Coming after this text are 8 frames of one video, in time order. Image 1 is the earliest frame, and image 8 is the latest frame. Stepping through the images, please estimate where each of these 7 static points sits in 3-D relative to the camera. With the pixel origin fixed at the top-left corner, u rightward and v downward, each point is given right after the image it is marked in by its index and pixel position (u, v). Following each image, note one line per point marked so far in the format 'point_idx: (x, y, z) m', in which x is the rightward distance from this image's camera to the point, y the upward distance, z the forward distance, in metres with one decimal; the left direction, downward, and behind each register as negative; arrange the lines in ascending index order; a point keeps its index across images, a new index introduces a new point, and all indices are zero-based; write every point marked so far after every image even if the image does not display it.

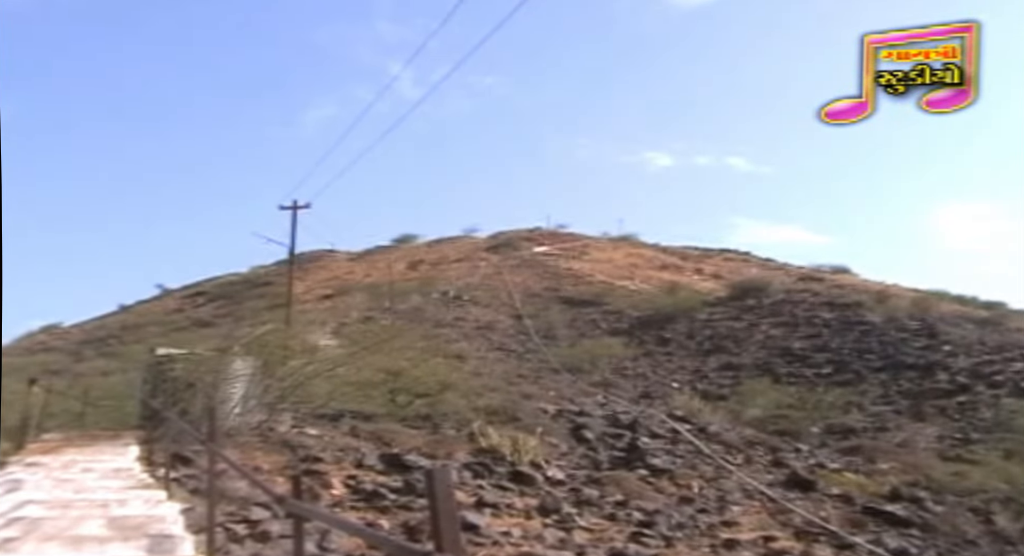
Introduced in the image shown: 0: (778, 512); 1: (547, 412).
0: (+3.8, -3.3, +12.3) m
1: (+0.6, -2.2, +14.4) m
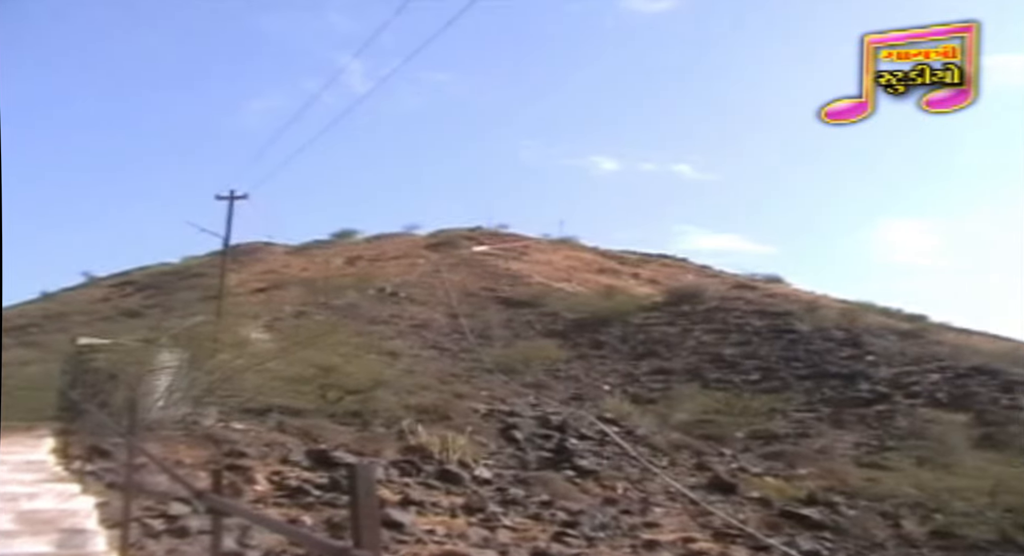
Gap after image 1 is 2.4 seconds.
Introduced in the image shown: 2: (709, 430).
0: (+2.7, -3.4, +12.6) m
1: (-0.5, -2.2, +14.5) m
2: (+3.0, -2.3, +13.4) m
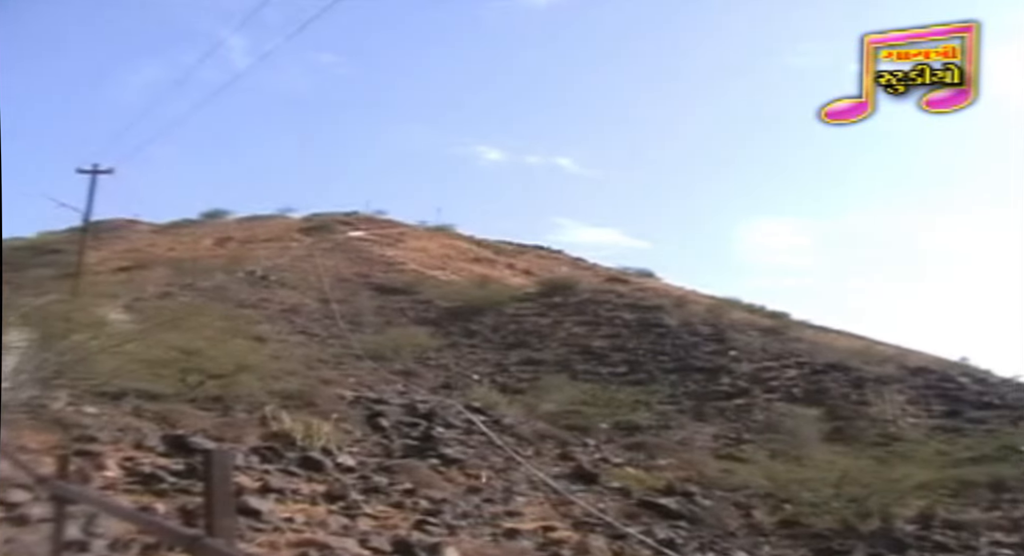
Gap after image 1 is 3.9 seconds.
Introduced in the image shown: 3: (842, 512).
0: (+0.7, -3.3, +12.8) m
1: (-2.7, -2.0, +14.3) m
2: (+1.0, -2.2, +13.6) m
3: (+4.8, -3.4, +12.8) m
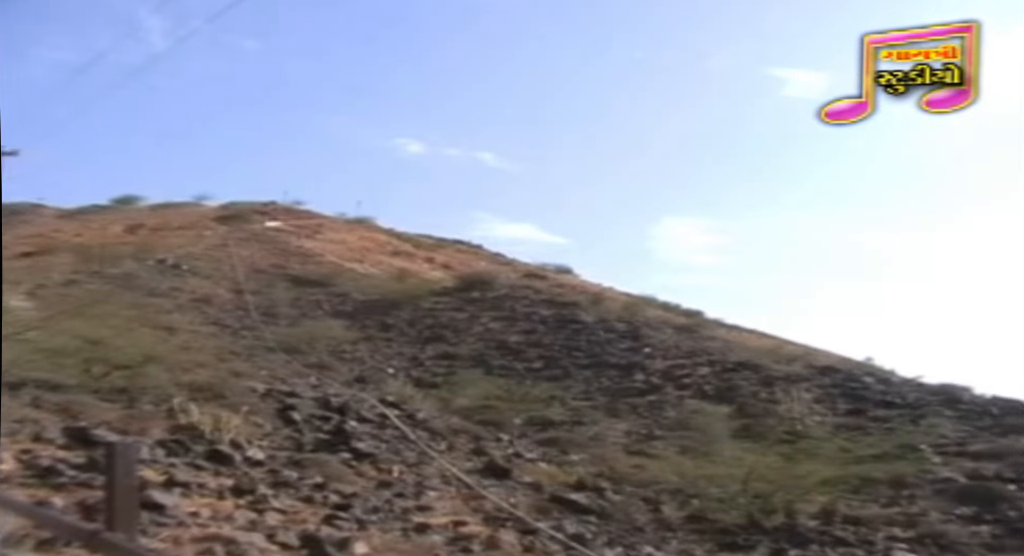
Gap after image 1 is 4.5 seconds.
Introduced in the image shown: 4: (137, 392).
0: (-0.6, -3.2, +12.8) m
1: (-4.0, -1.8, +14.1) m
2: (-0.4, -2.2, +13.6) m
3: (+3.5, -3.5, +13.1) m
4: (-5.8, -1.8, +13.8) m
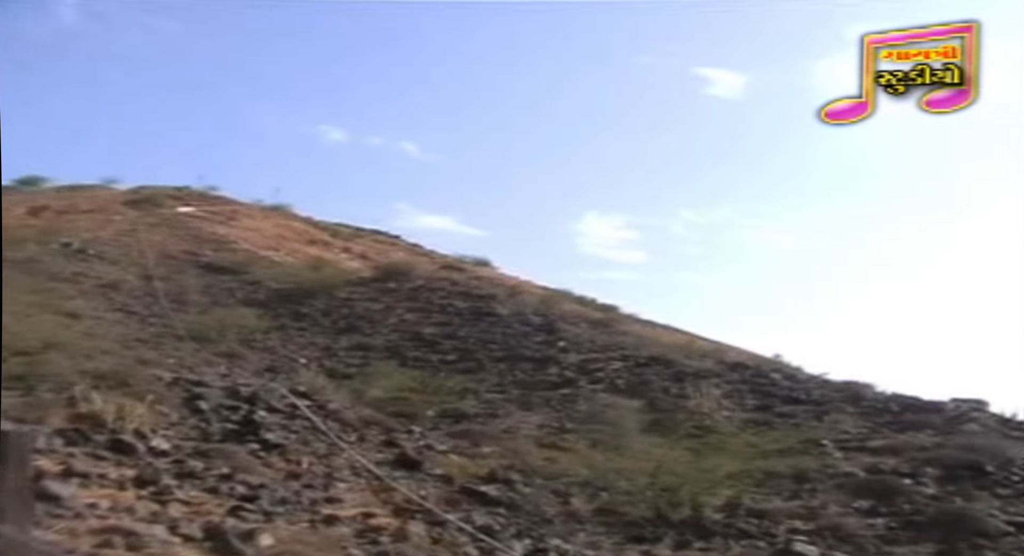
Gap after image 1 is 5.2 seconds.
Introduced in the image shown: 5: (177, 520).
0: (-1.9, -3.1, +12.8) m
1: (-5.4, -1.6, +13.9) m
2: (-1.7, -2.0, +13.6) m
3: (+2.2, -3.4, +13.4) m
4: (-7.1, -1.6, +13.5) m
5: (-4.3, -3.1, +11.1) m
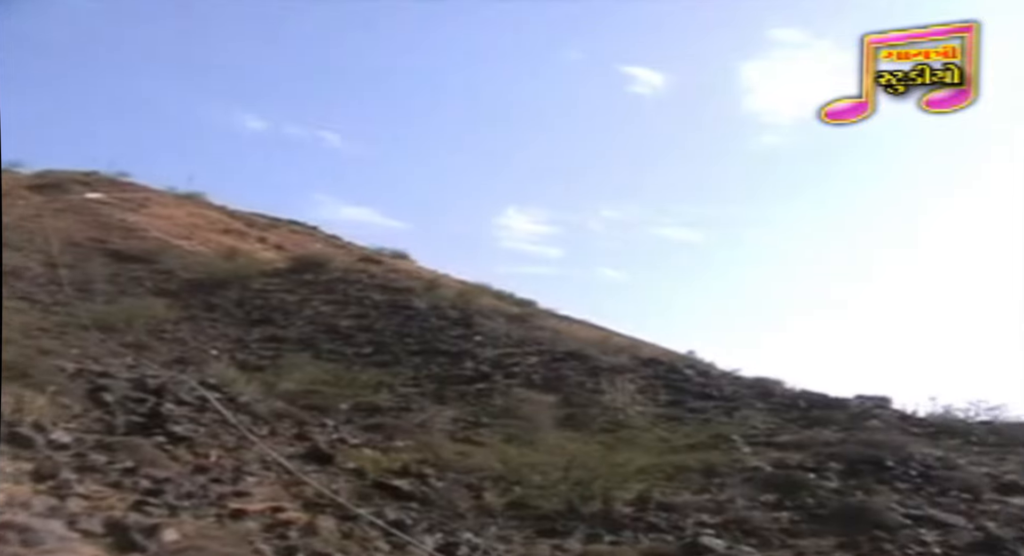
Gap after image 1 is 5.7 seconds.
0: (-3.2, -3.0, +12.6) m
1: (-6.7, -1.4, +13.5) m
2: (-3.0, -1.9, +13.5) m
3: (+0.8, -3.4, +13.5) m
4: (-8.4, -1.4, +13.0) m
5: (-5.5, -2.9, +10.8) m
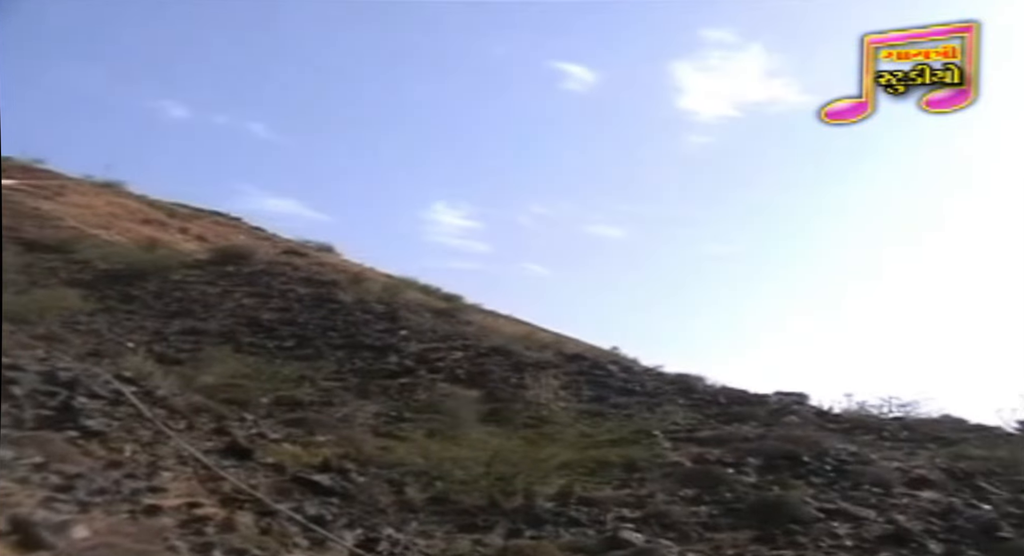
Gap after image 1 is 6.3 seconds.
0: (-4.3, -2.9, +12.5) m
1: (-7.9, -1.3, +13.1) m
2: (-4.2, -1.8, +13.3) m
3: (-0.4, -3.3, +13.6) m
4: (-9.5, -1.2, +12.5) m
5: (-6.5, -2.8, +10.5) m
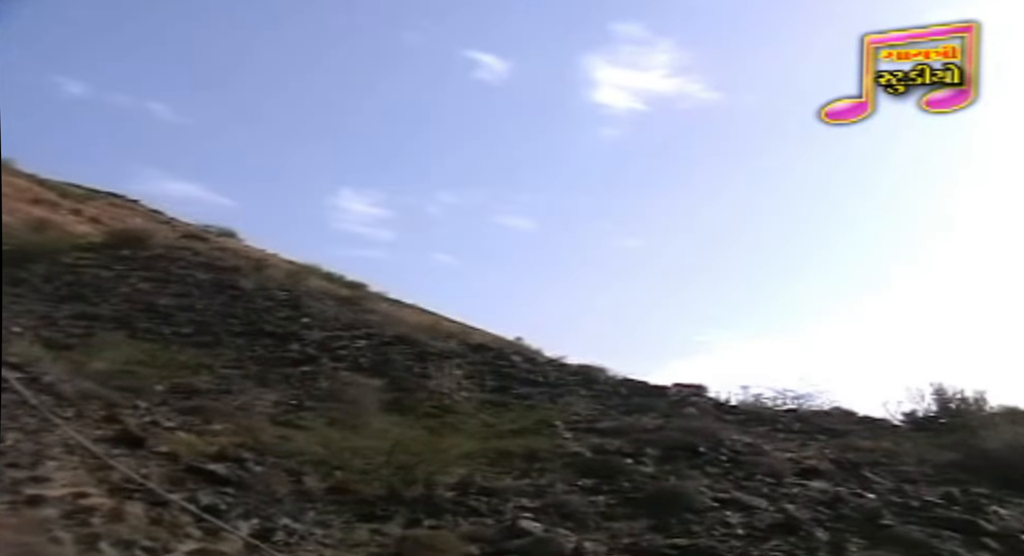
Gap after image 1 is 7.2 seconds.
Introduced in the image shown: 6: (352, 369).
0: (-5.8, -2.6, +12.1) m
1: (-9.3, -0.9, +12.5) m
2: (-5.7, -1.6, +12.9) m
3: (-1.9, -3.1, +13.6) m
4: (-10.9, -0.8, +11.7) m
5: (-7.8, -2.6, +10.0) m
6: (-2.7, -1.6, +15.6) m
